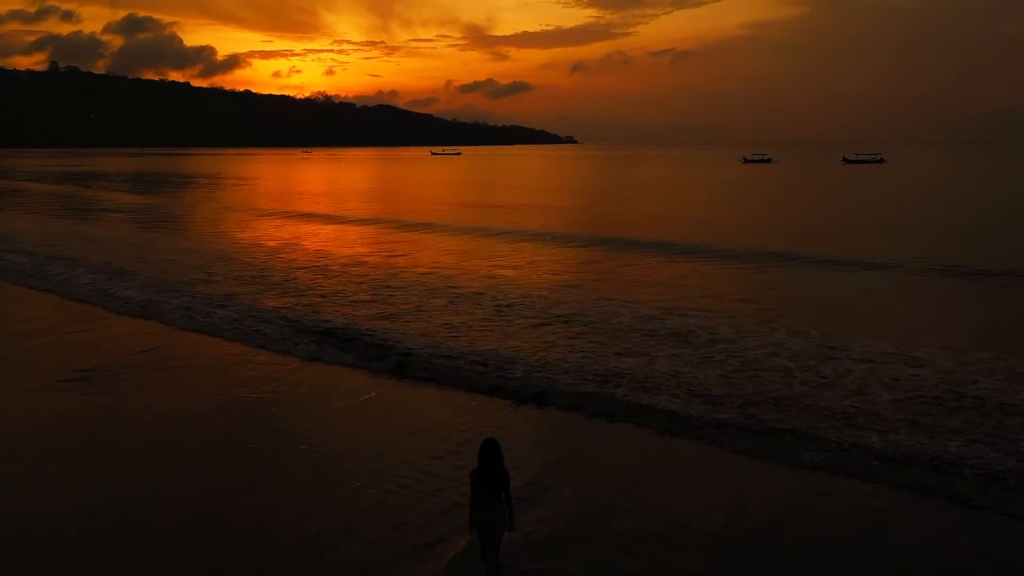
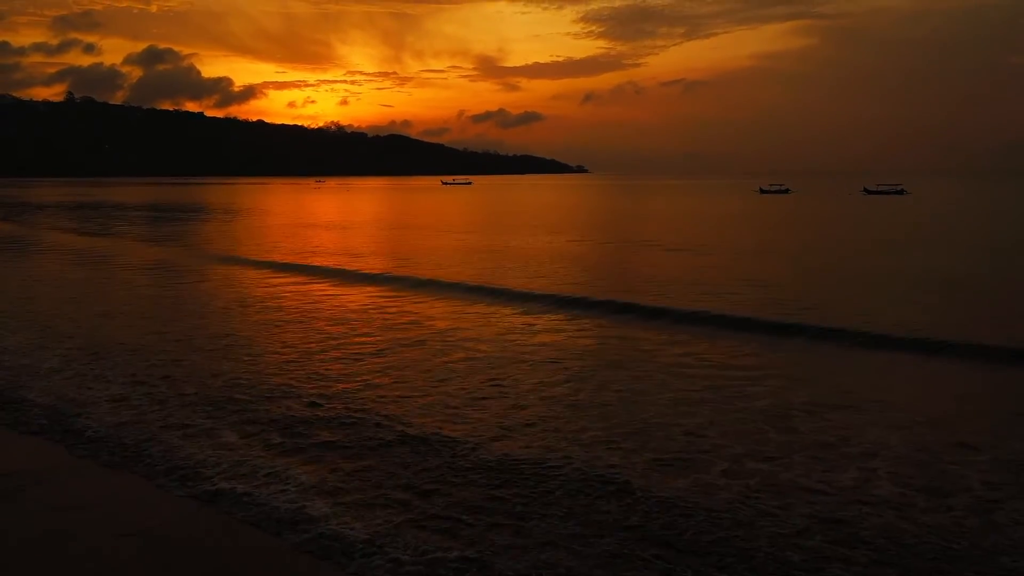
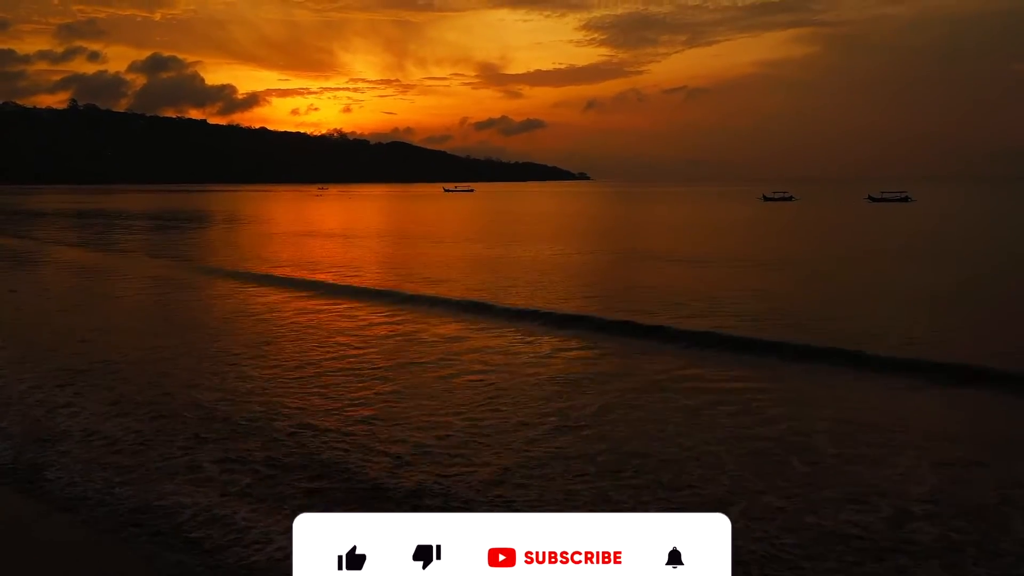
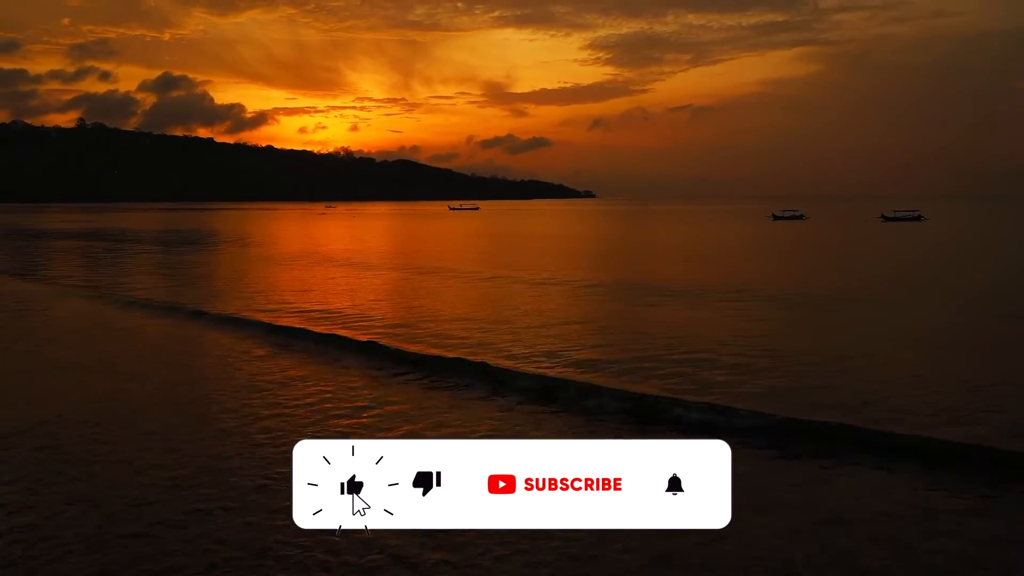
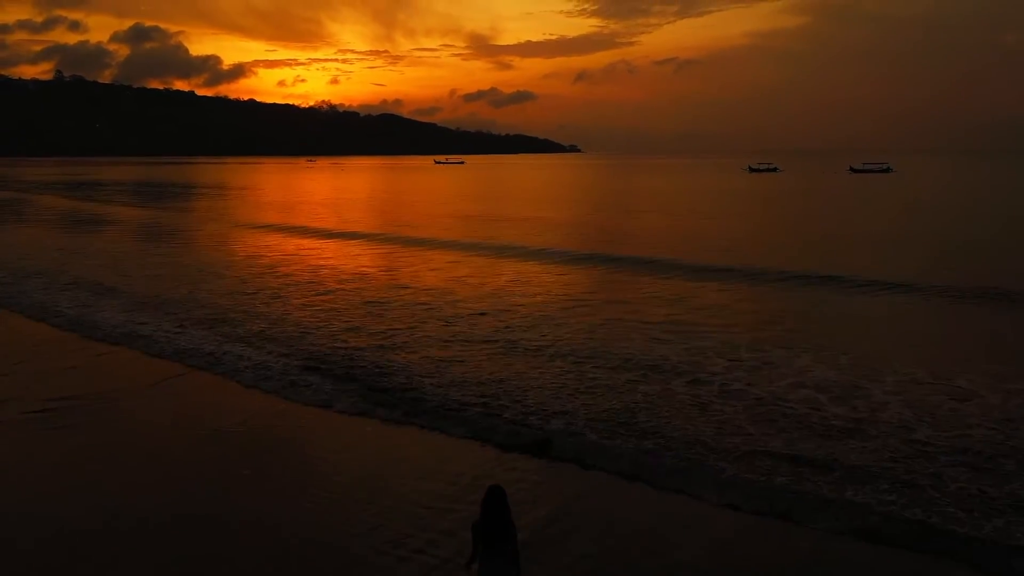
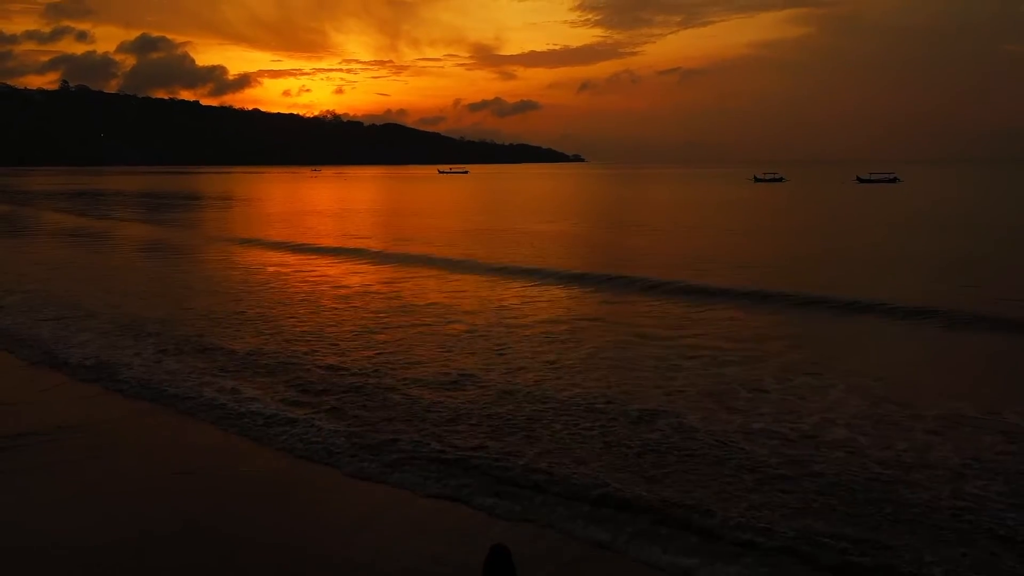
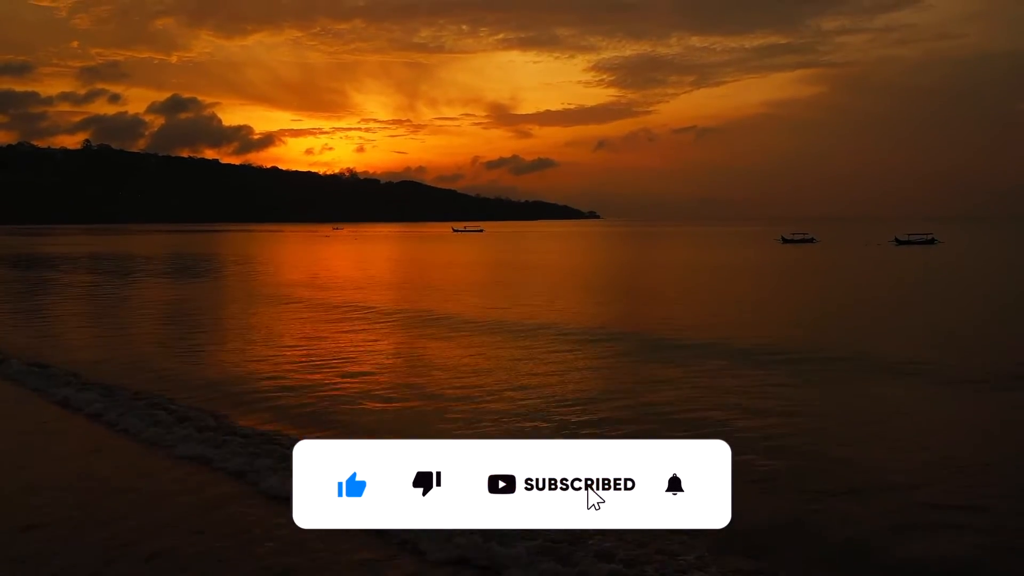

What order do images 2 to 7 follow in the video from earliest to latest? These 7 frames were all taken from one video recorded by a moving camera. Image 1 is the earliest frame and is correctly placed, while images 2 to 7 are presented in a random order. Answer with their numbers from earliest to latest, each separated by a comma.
5, 6, 2, 3, 4, 7
